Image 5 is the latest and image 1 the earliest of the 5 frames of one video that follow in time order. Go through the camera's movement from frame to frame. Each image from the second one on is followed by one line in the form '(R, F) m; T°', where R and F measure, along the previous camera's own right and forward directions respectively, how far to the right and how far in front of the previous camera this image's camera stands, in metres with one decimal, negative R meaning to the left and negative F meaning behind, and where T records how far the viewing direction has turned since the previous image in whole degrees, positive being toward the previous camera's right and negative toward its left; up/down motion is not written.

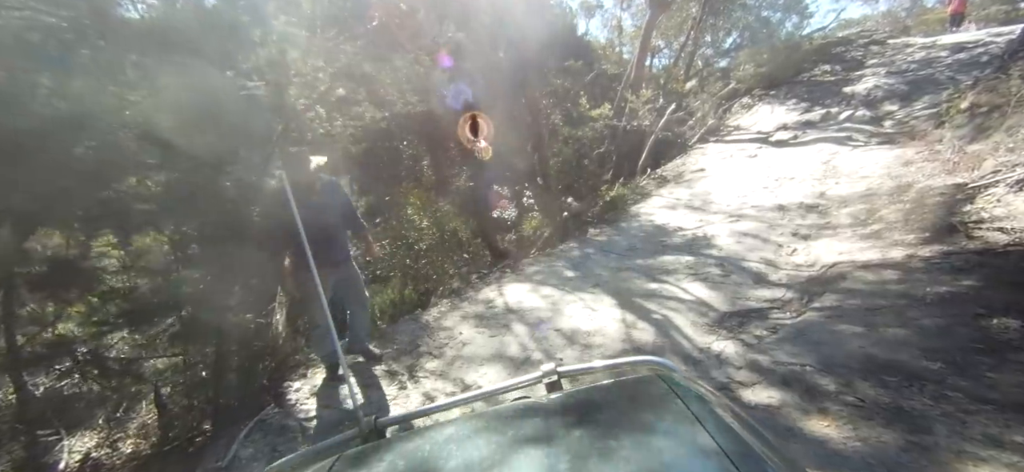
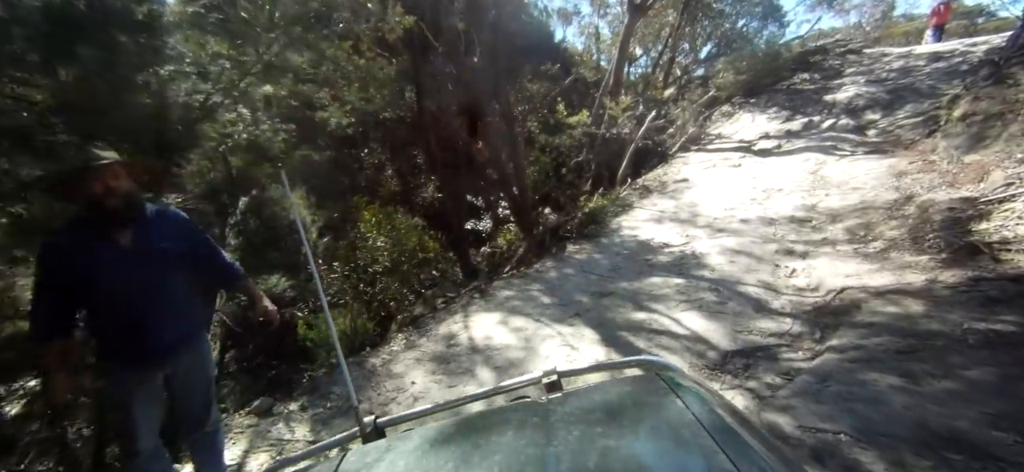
(+0.1, +0.6) m; +2°
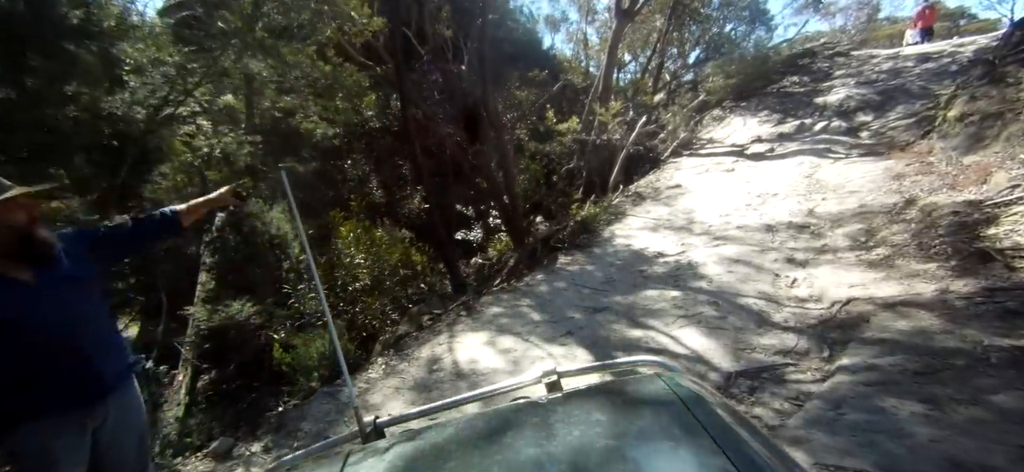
(+0.1, +0.2) m; +1°
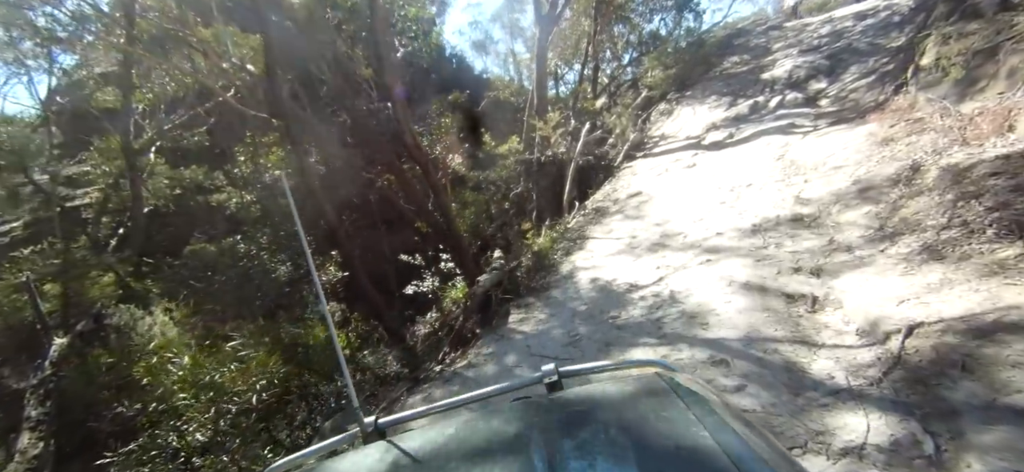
(+0.4, +1.3) m; +3°
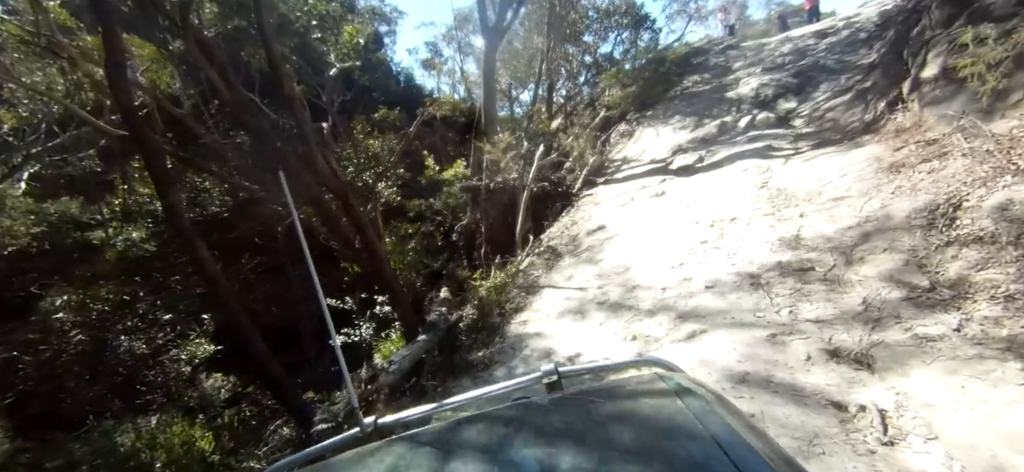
(+0.3, +1.3) m; +5°
